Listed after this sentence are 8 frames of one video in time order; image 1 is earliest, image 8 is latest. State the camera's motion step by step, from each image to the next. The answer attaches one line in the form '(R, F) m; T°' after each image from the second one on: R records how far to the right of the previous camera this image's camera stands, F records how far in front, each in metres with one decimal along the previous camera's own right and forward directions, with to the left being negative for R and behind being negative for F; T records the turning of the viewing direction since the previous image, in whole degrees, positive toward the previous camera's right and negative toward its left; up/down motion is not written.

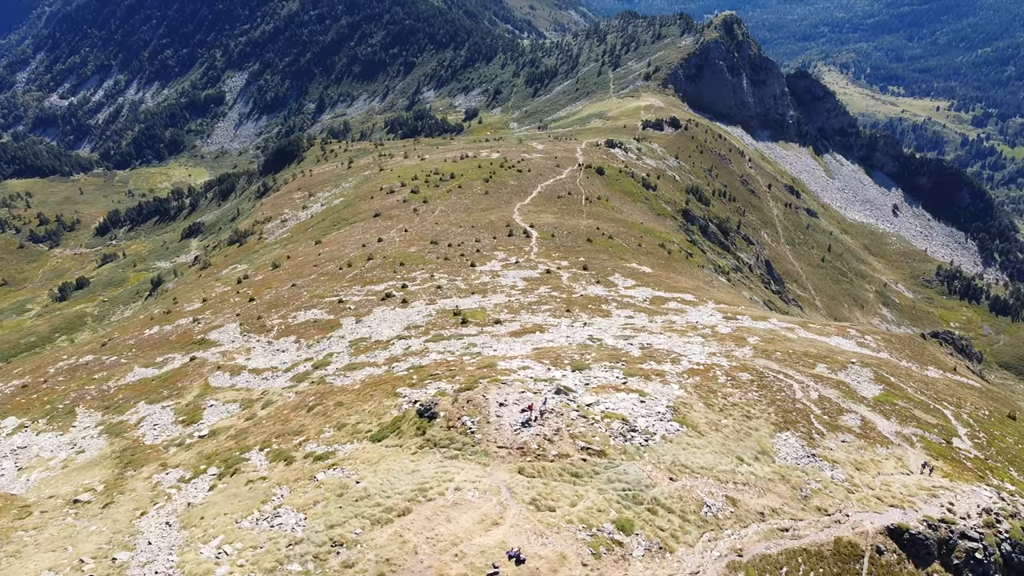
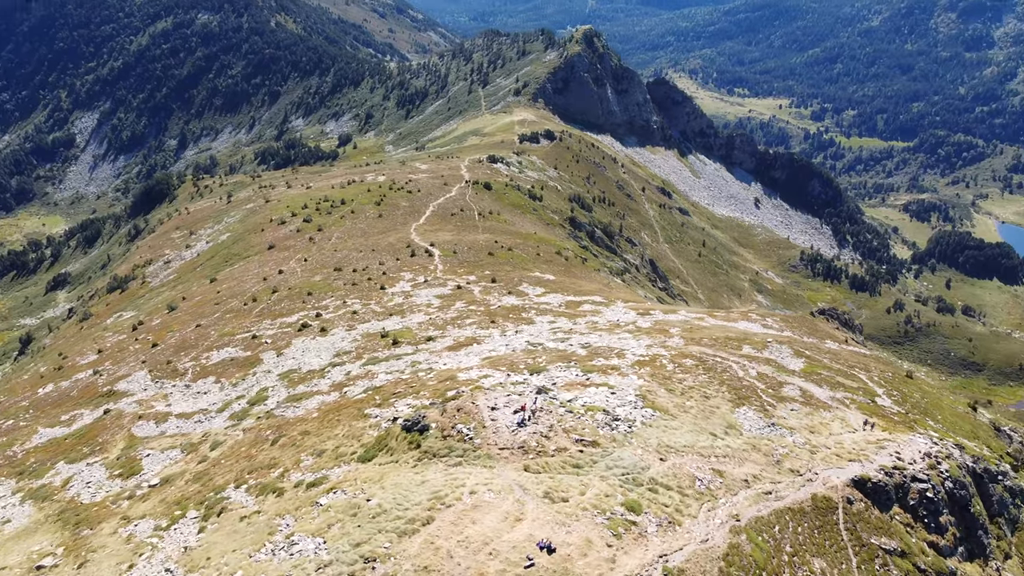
(-4.2, -0.9) m; +9°
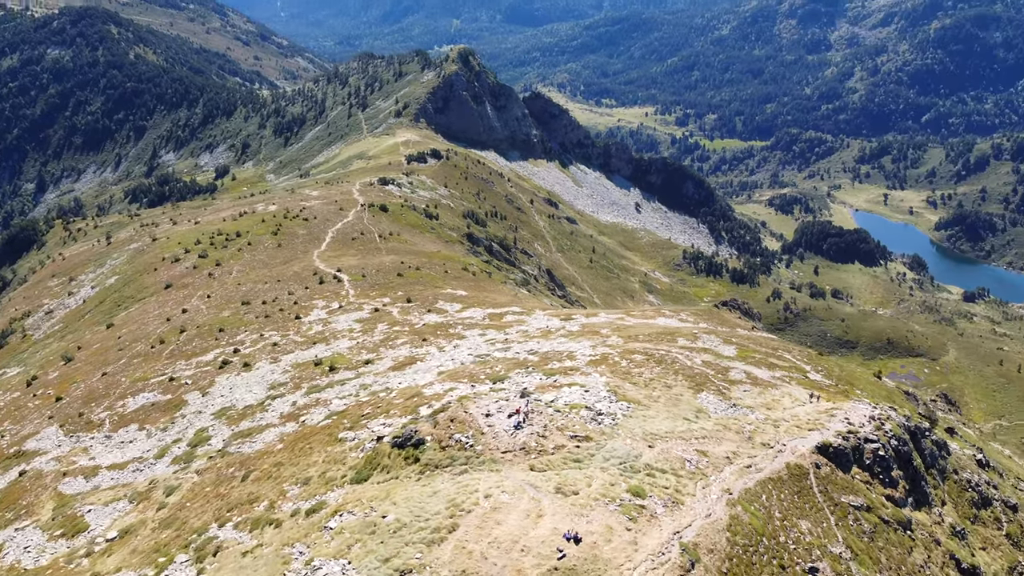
(-4.2, -0.8) m; +8°
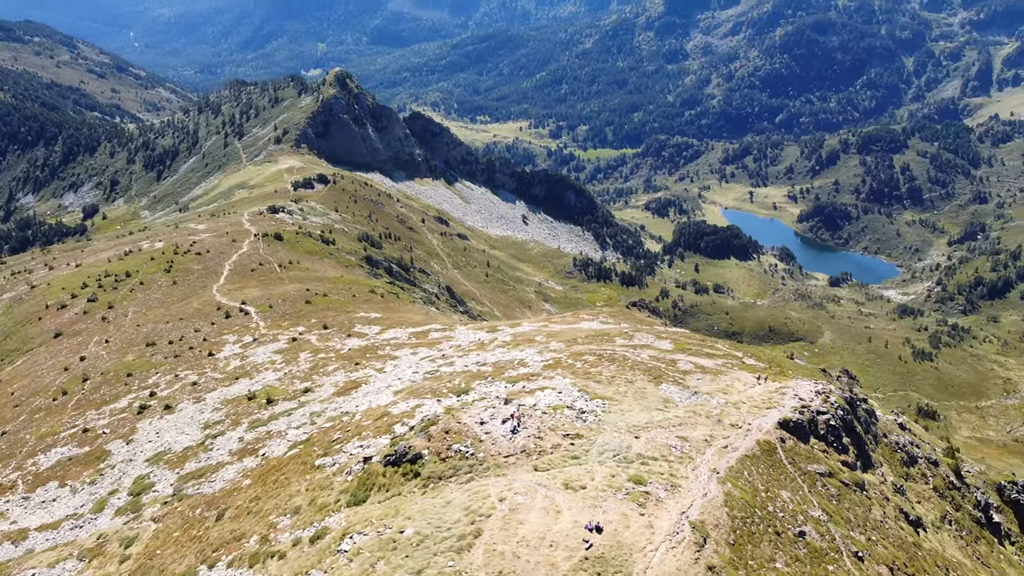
(-4.3, -0.7) m; +8°
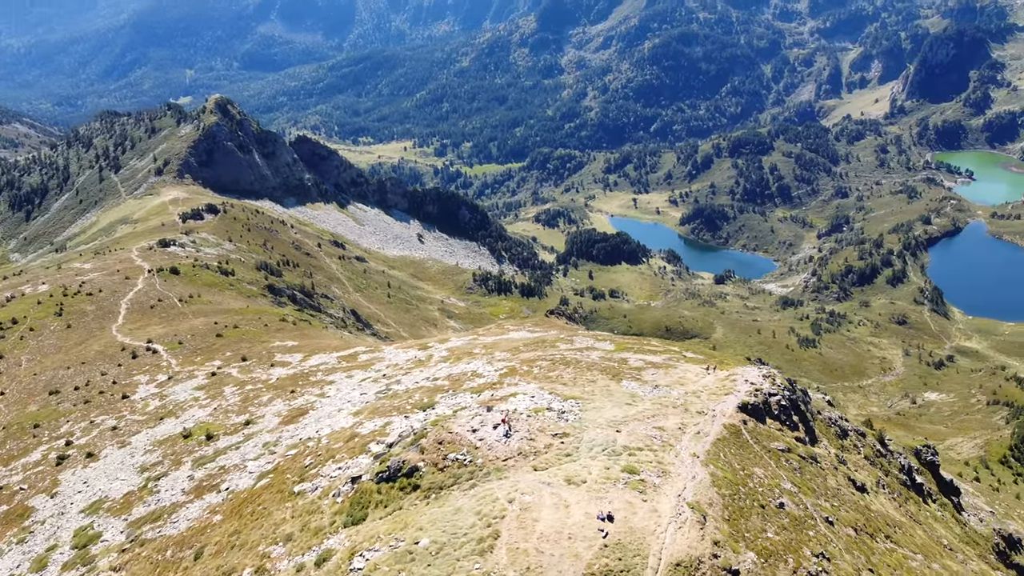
(-4.1, -0.8) m; +8°
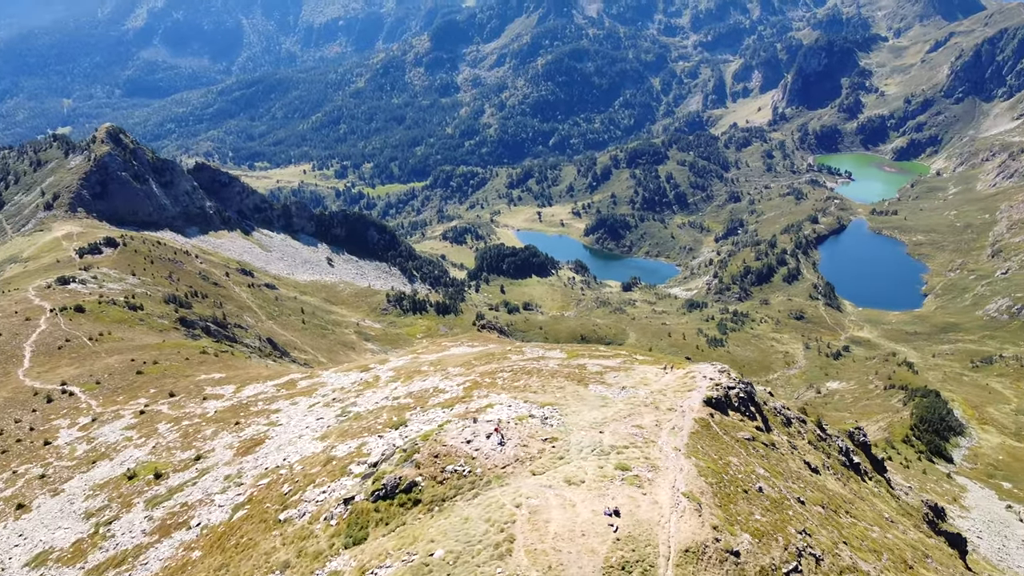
(-3.6, -0.8) m; +7°
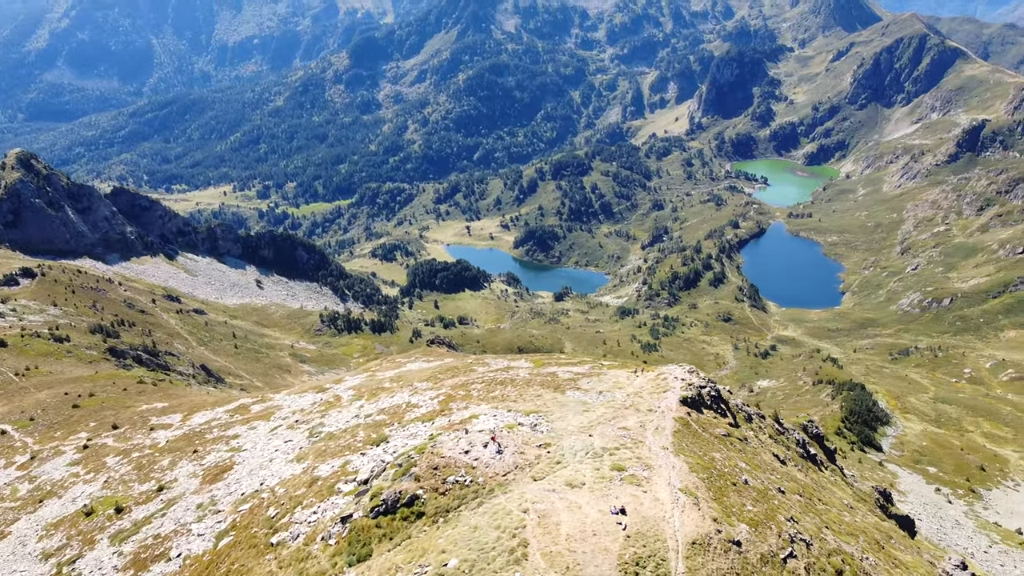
(-2.9, -0.5) m; +5°
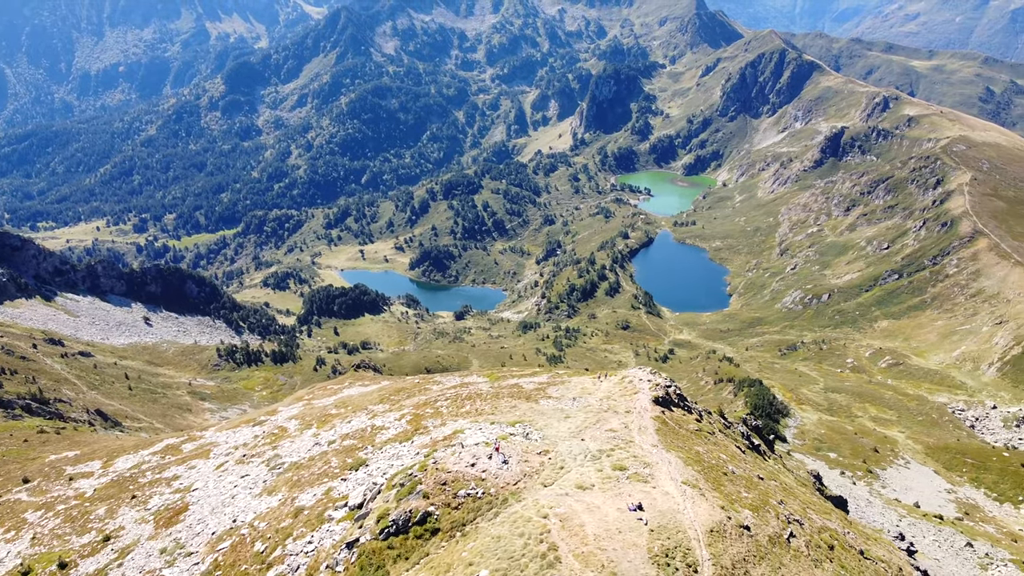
(-4.9, -0.2) m; +8°
